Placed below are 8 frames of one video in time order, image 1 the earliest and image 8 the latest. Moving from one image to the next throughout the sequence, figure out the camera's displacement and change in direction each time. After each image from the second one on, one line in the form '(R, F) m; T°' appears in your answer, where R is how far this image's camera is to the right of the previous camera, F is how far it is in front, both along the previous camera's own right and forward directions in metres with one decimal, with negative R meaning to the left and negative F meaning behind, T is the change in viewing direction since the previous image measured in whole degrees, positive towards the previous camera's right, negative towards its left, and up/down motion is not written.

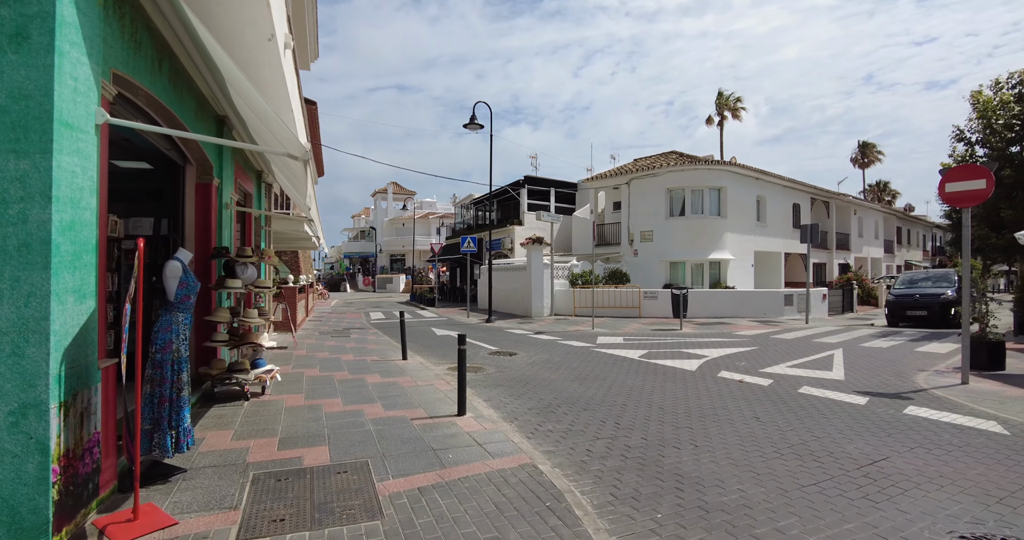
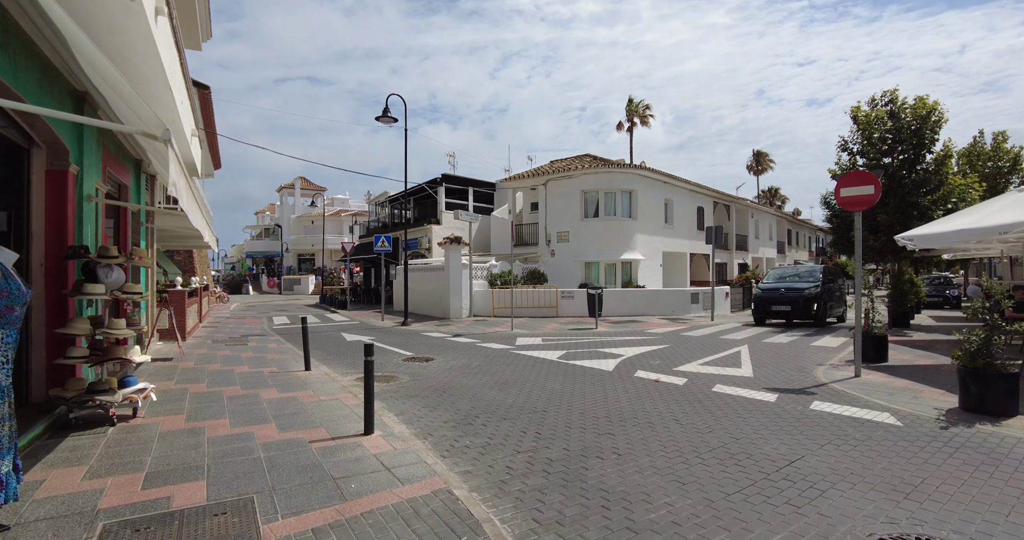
(+0.1, +0.4) m; +10°
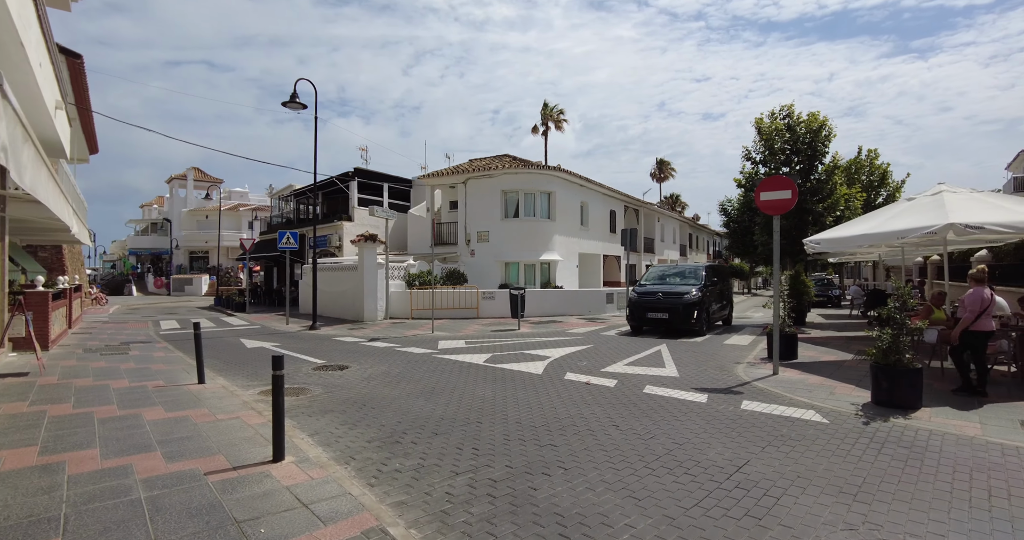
(-0.2, +0.4) m; +10°
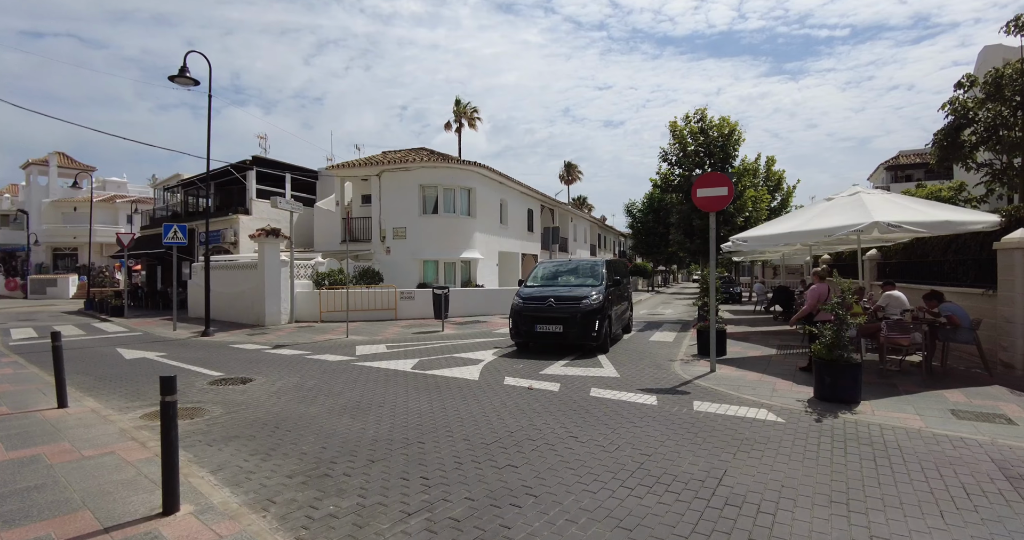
(-0.4, +0.6) m; +11°
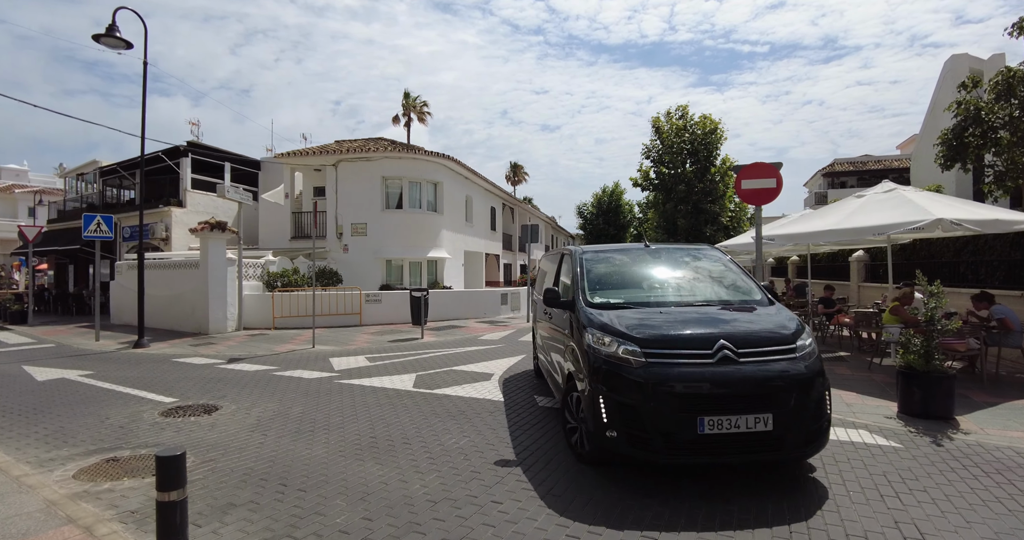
(-1.2, +1.2) m; +7°
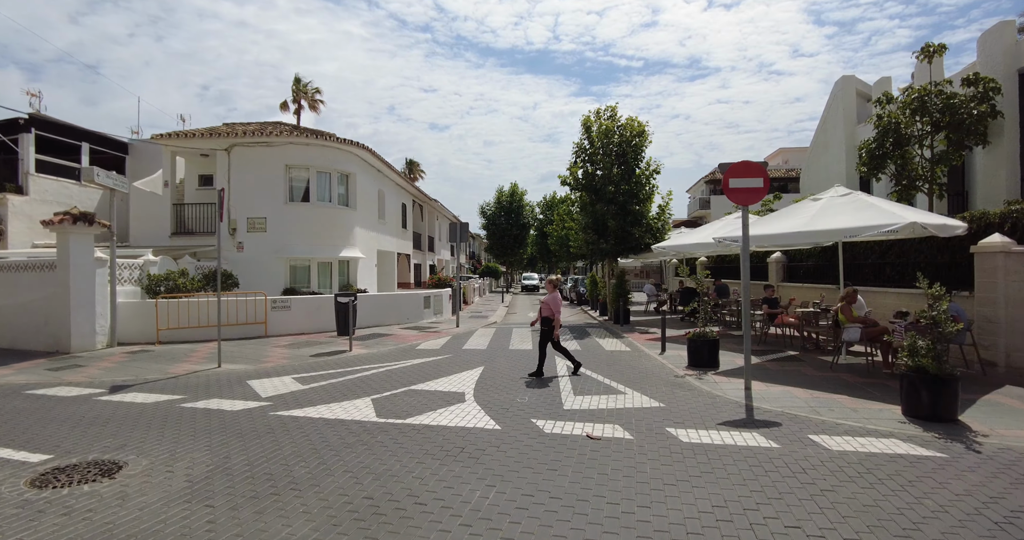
(-1.1, +1.0) m; +12°
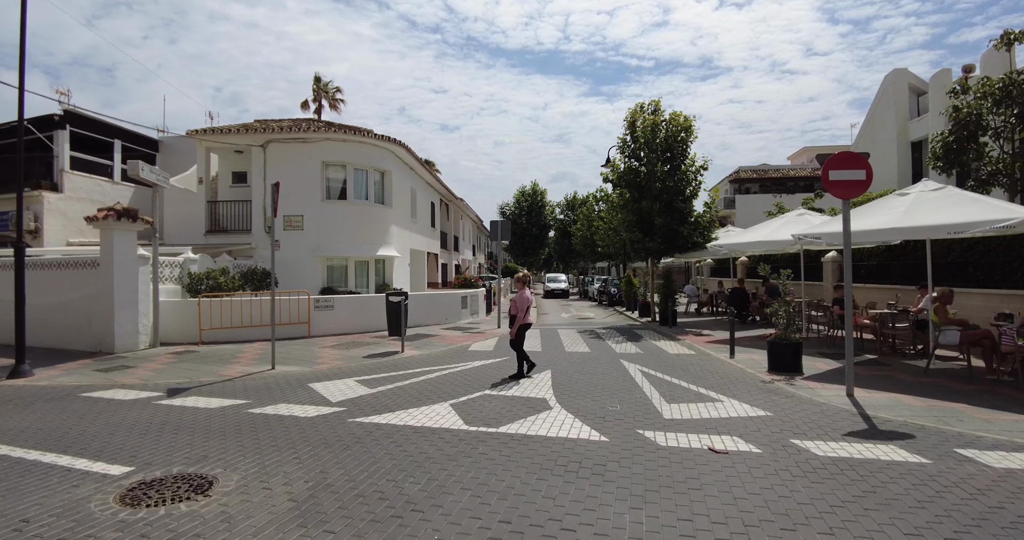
(-1.1, +0.5) m; -1°
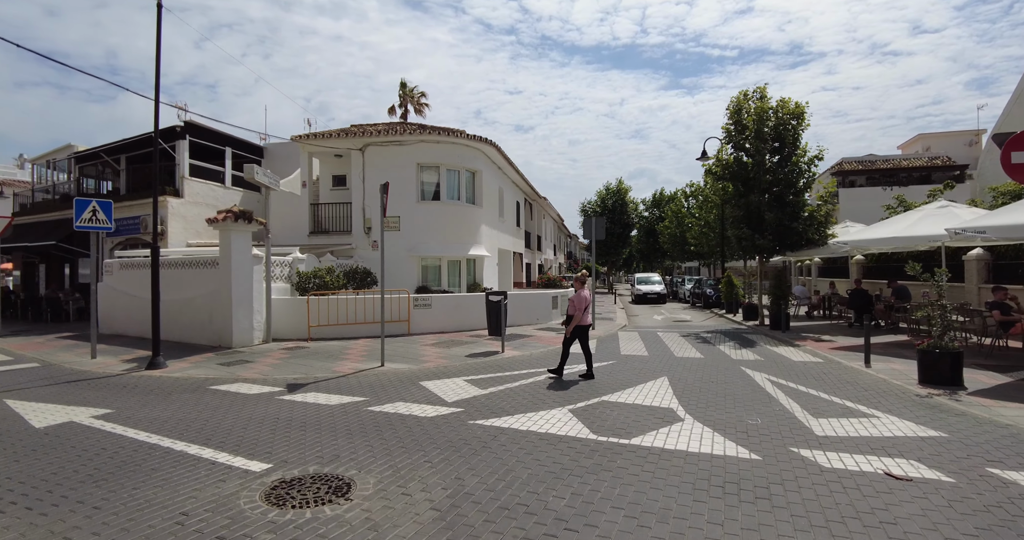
(-0.6, +0.3) m; -9°
